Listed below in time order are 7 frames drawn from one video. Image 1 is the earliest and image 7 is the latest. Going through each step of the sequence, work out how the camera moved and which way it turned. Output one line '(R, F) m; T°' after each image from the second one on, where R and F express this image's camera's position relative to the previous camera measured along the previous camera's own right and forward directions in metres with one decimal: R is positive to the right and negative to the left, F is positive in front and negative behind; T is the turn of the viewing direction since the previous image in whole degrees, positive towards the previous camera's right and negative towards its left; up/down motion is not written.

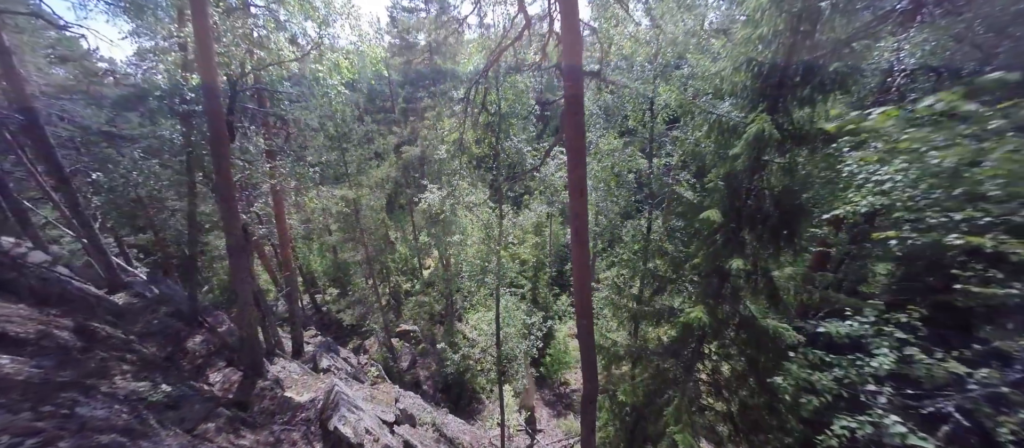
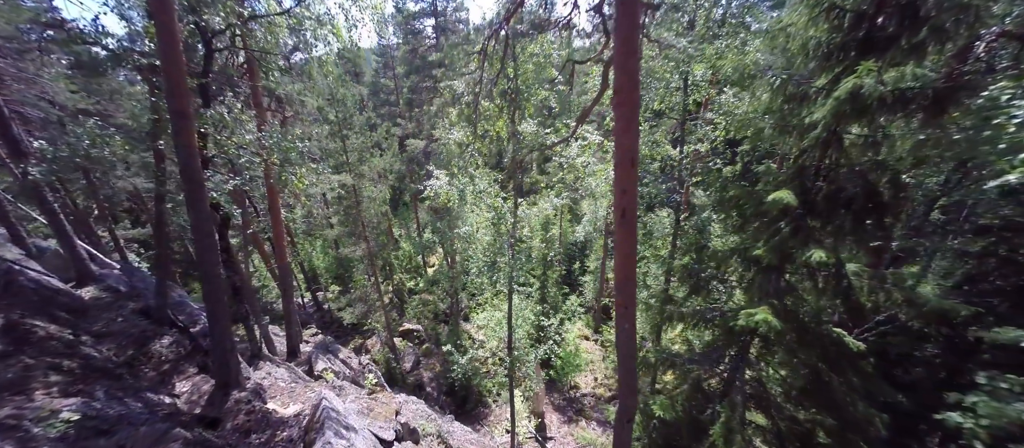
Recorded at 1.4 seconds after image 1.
(-0.3, +0.9) m; -1°
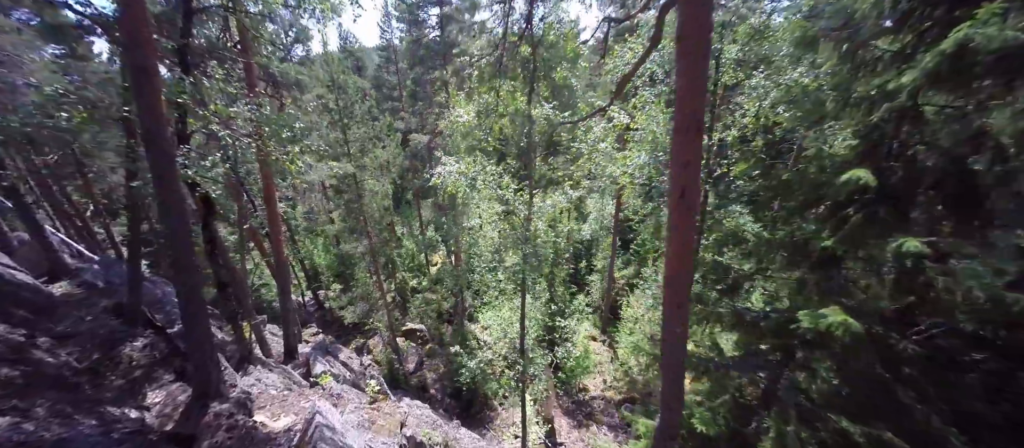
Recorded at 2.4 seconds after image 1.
(-0.3, +0.6) m; 0°
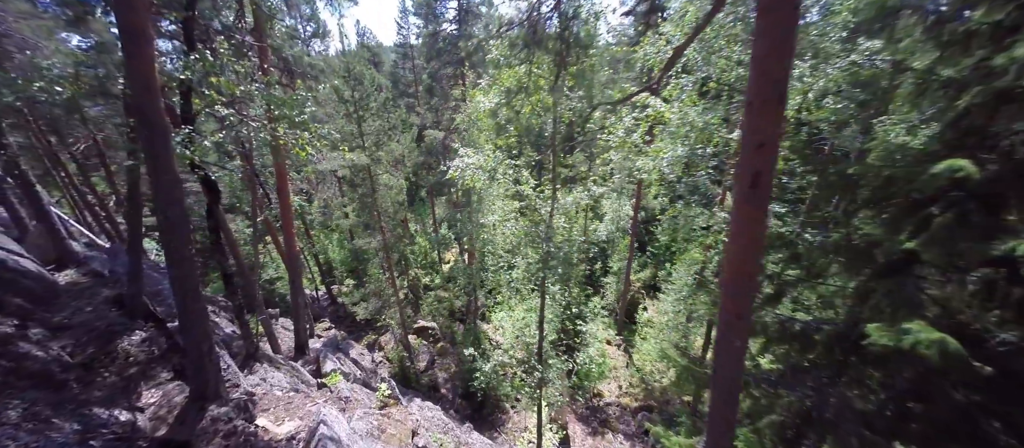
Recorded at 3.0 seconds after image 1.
(-0.2, +0.4) m; -2°
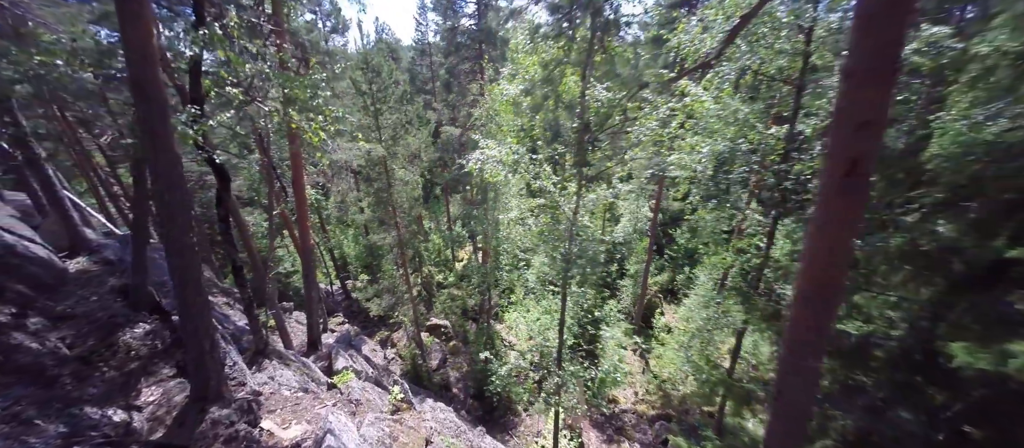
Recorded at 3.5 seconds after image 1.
(-0.2, +0.4) m; -2°
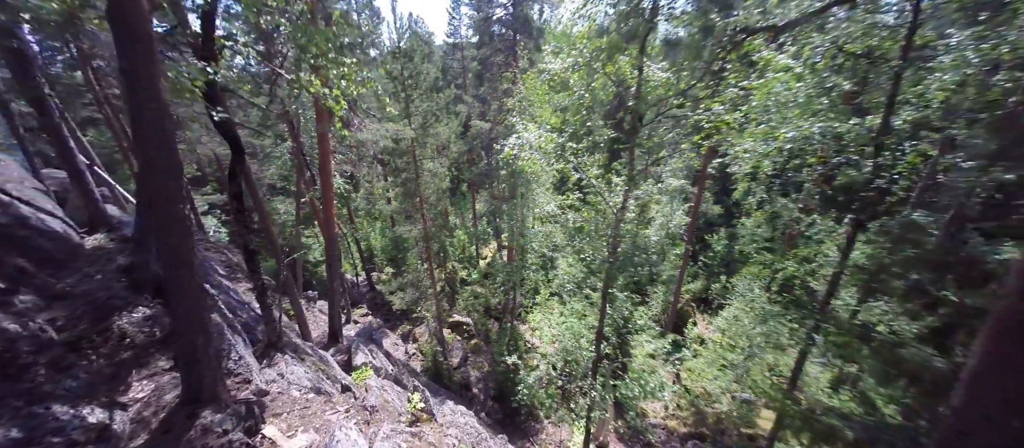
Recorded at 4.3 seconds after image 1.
(-0.2, +0.6) m; -4°
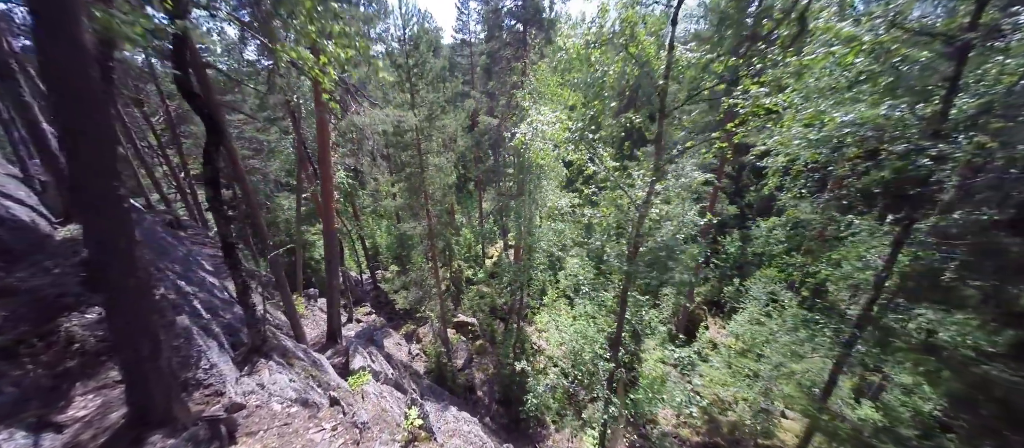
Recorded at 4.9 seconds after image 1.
(-0.1, +0.5) m; -1°
